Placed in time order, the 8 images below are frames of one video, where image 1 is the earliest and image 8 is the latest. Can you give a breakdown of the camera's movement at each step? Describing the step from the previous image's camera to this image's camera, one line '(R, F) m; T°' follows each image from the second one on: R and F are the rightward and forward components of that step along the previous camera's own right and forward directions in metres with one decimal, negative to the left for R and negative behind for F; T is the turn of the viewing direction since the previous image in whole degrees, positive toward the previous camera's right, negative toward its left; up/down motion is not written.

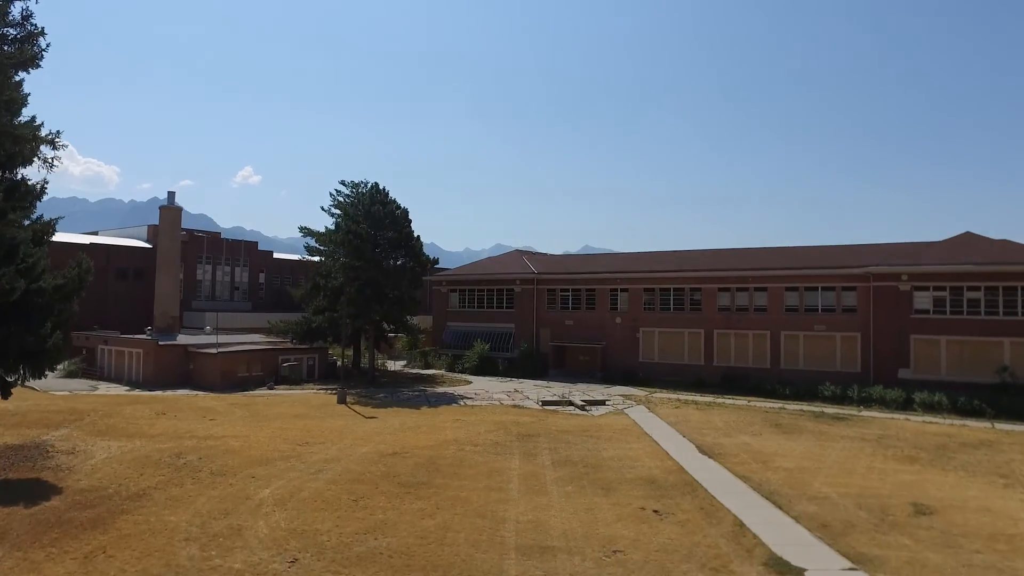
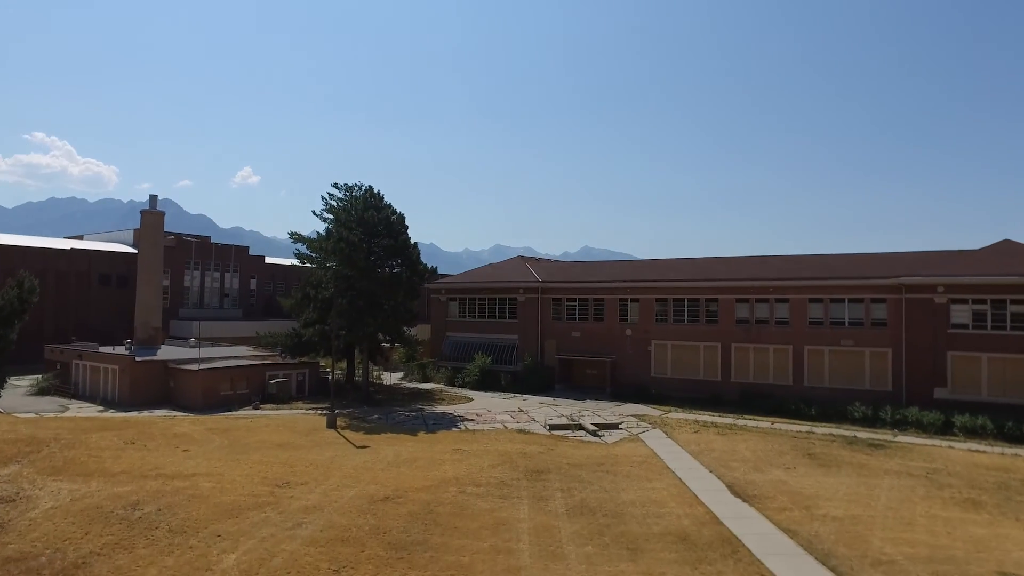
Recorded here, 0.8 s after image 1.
(-0.2, +2.6) m; 0°
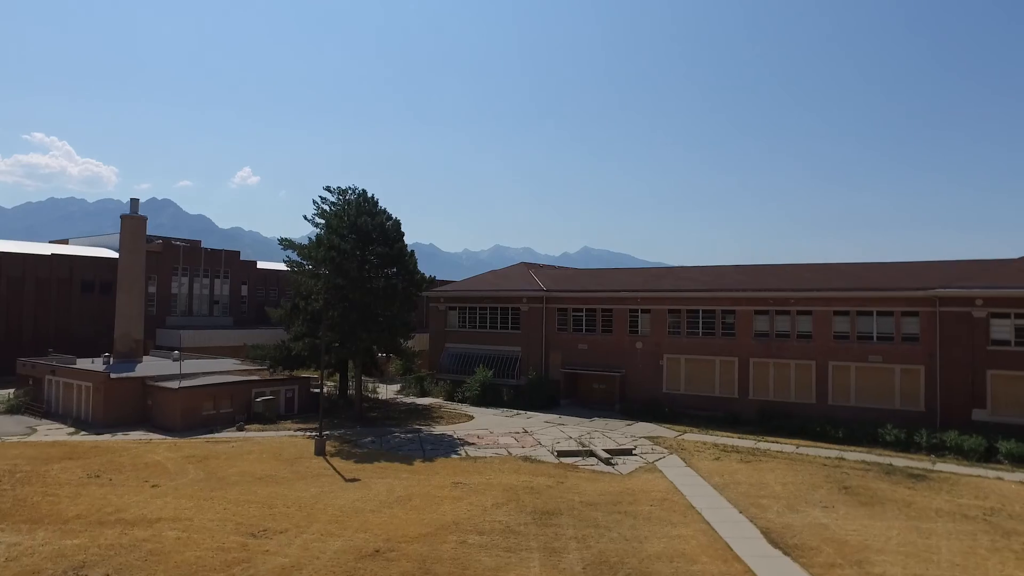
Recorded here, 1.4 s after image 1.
(-0.2, +2.4) m; 0°
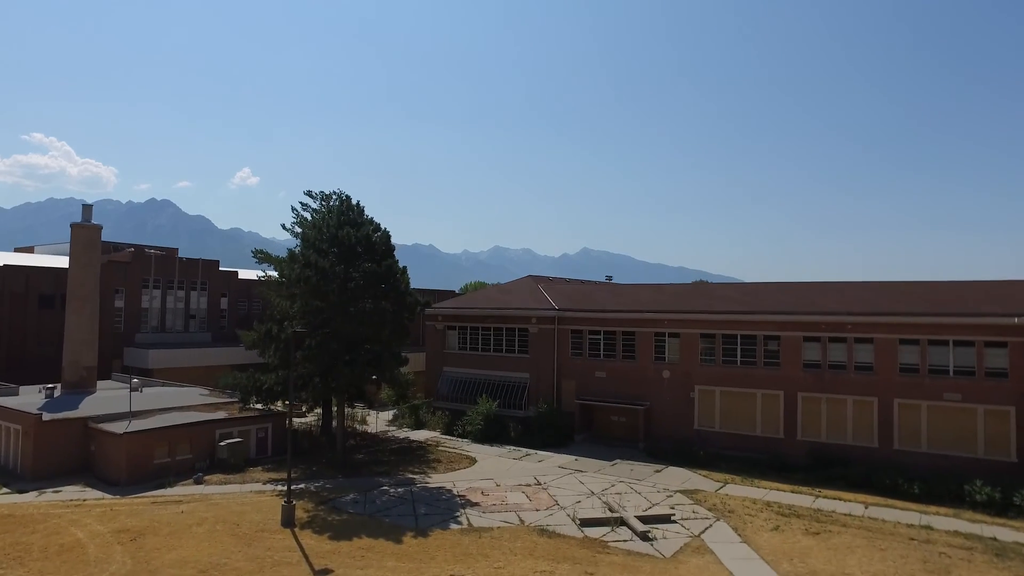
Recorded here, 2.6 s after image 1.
(-0.3, +5.0) m; 0°
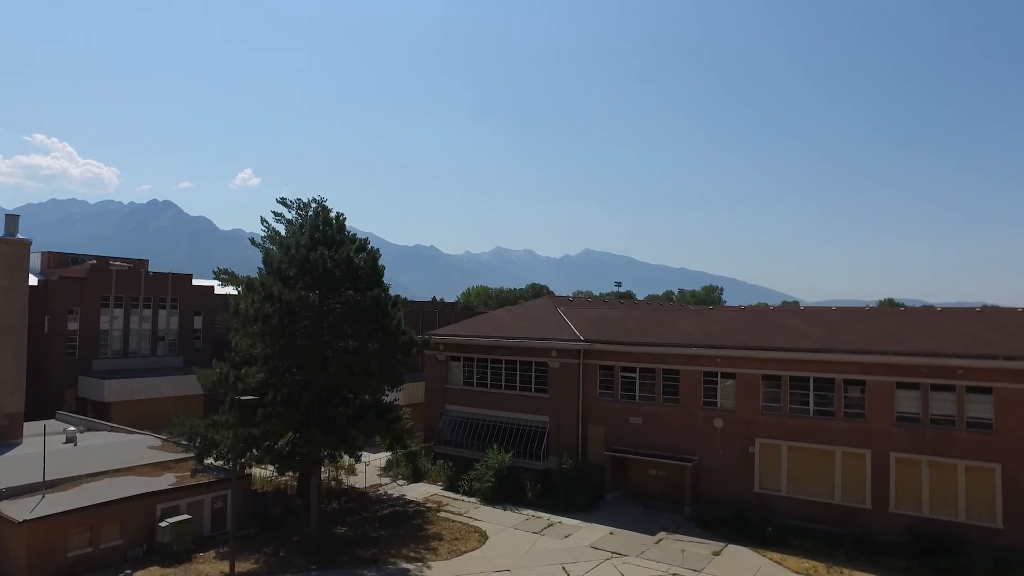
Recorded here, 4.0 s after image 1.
(-0.5, +6.2) m; 0°
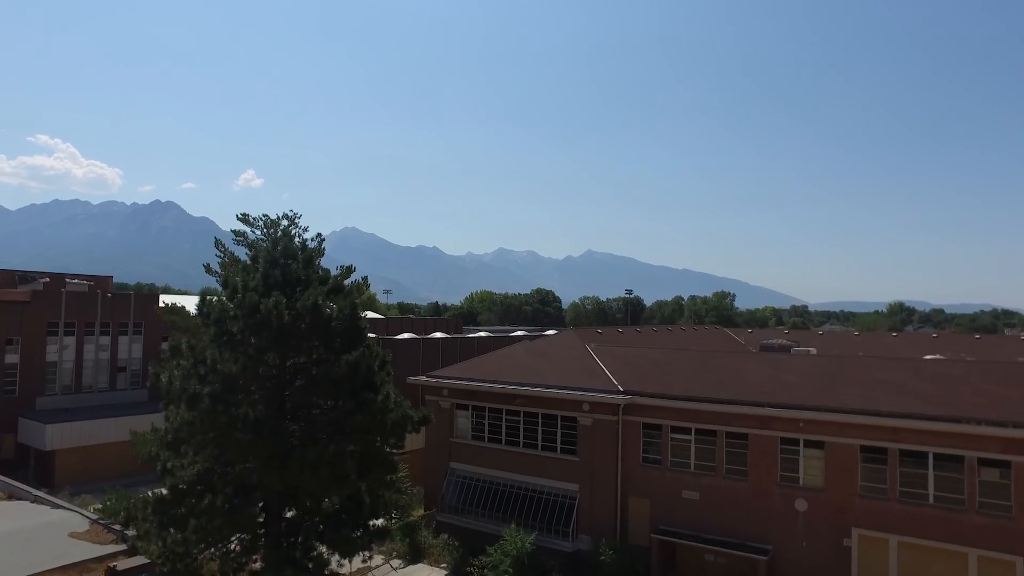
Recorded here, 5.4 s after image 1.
(-0.5, +6.1) m; 0°
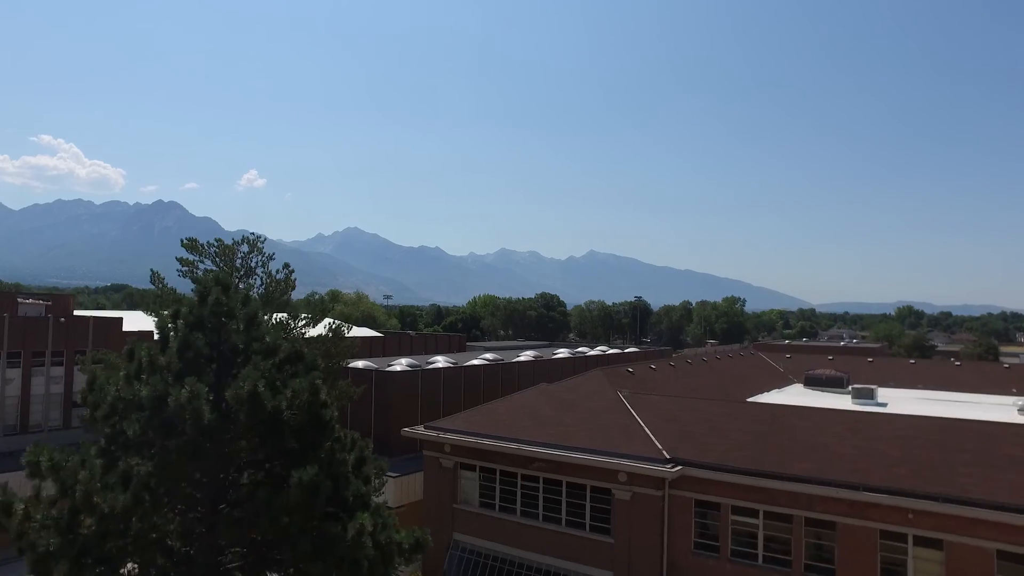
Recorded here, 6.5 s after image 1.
(-0.4, +5.0) m; 0°
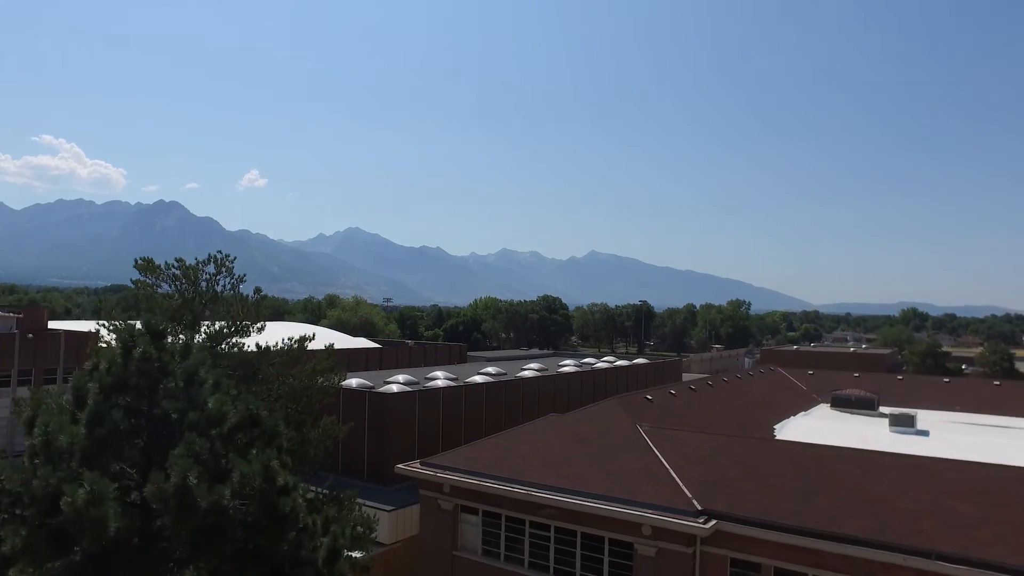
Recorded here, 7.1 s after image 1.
(-0.1, +2.6) m; 0°
